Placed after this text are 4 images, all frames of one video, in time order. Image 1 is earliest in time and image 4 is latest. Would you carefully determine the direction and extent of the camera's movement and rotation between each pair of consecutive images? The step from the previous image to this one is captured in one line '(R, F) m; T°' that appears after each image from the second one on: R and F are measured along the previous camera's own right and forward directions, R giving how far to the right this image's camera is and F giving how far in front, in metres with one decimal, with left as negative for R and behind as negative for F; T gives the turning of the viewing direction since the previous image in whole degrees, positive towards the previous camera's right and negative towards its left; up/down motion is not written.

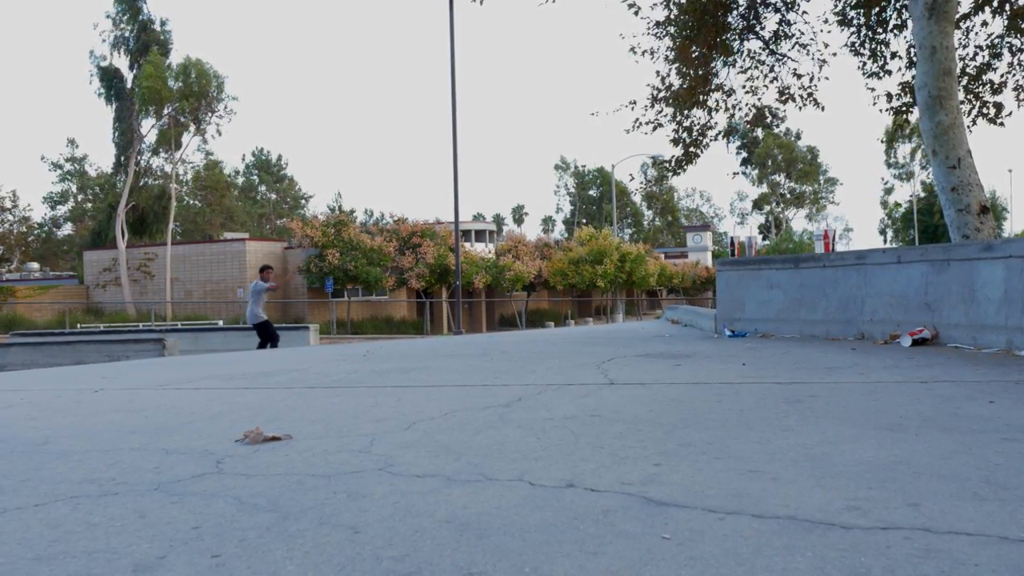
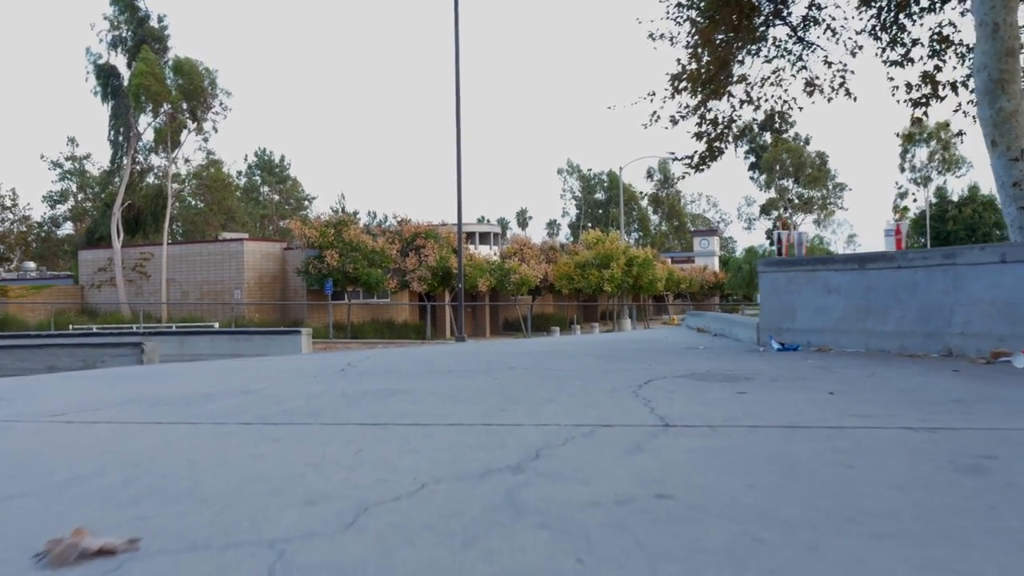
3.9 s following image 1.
(-0.1, +2.3) m; 0°
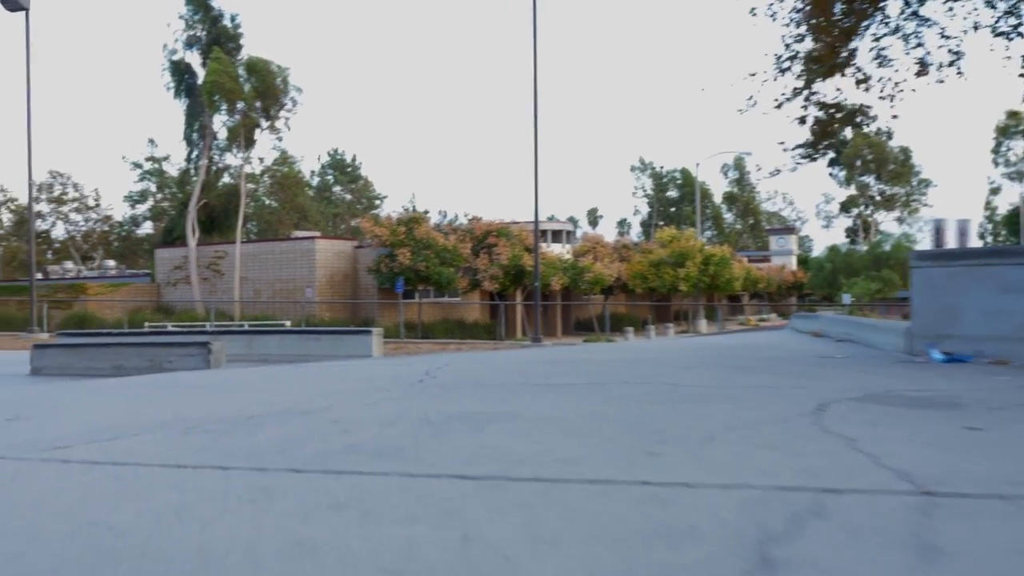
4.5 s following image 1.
(-0.4, +1.8) m; -4°
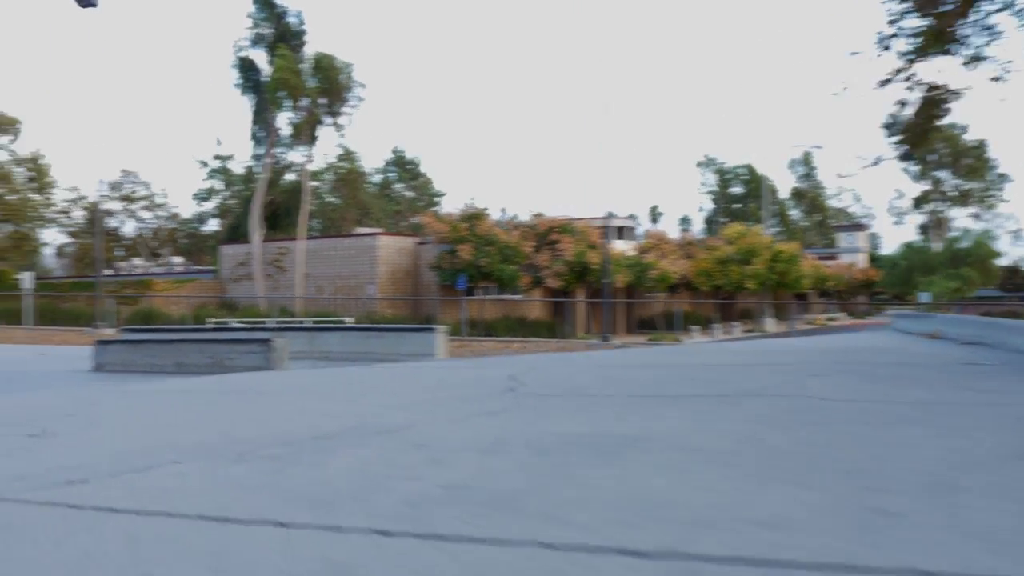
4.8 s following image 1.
(-0.4, +1.3) m; -4°
